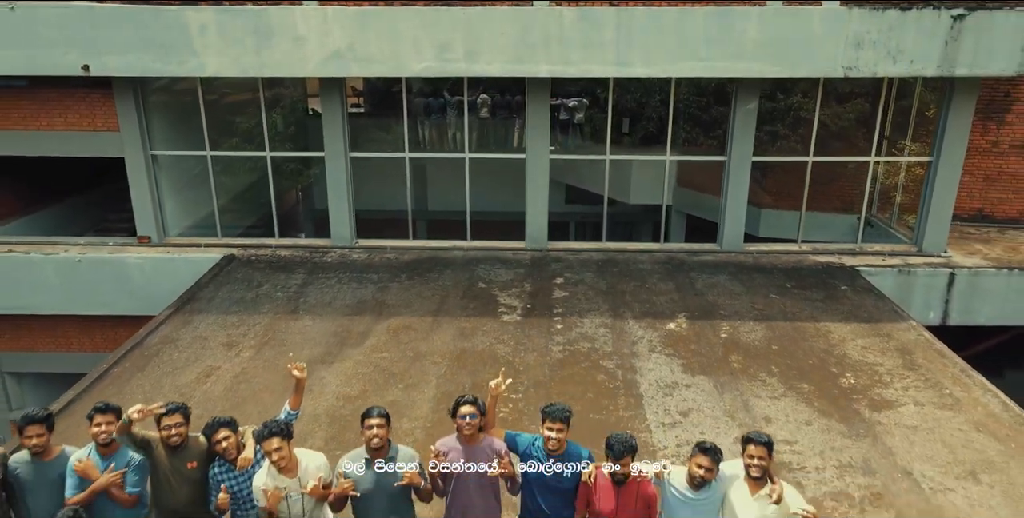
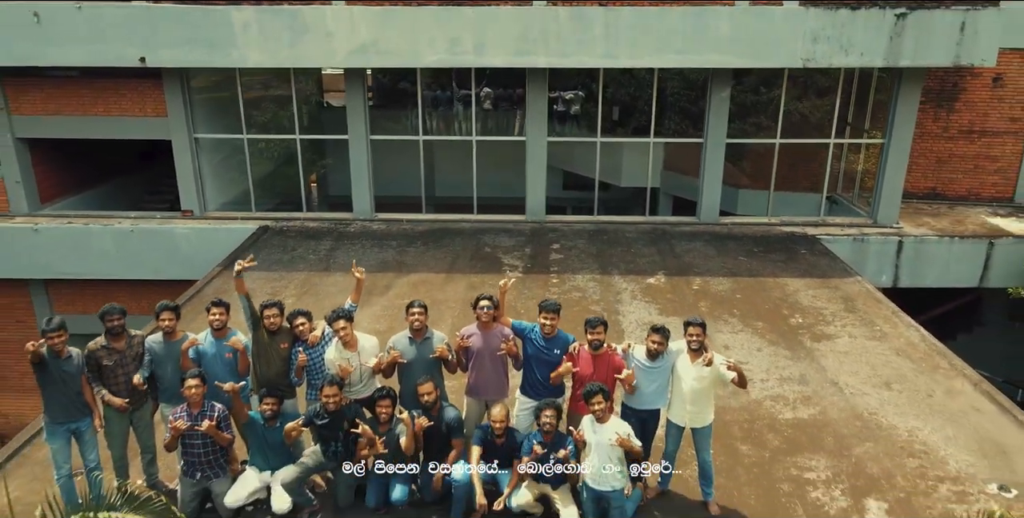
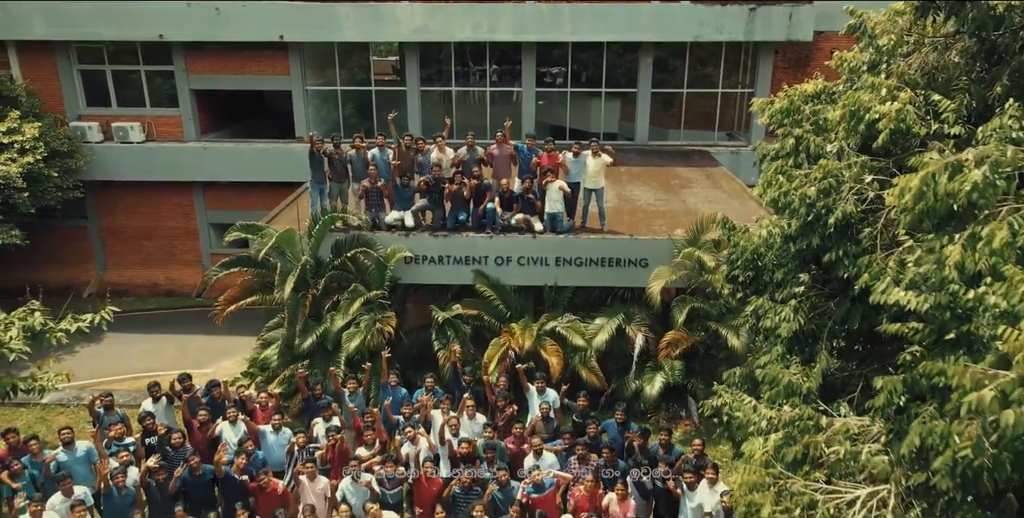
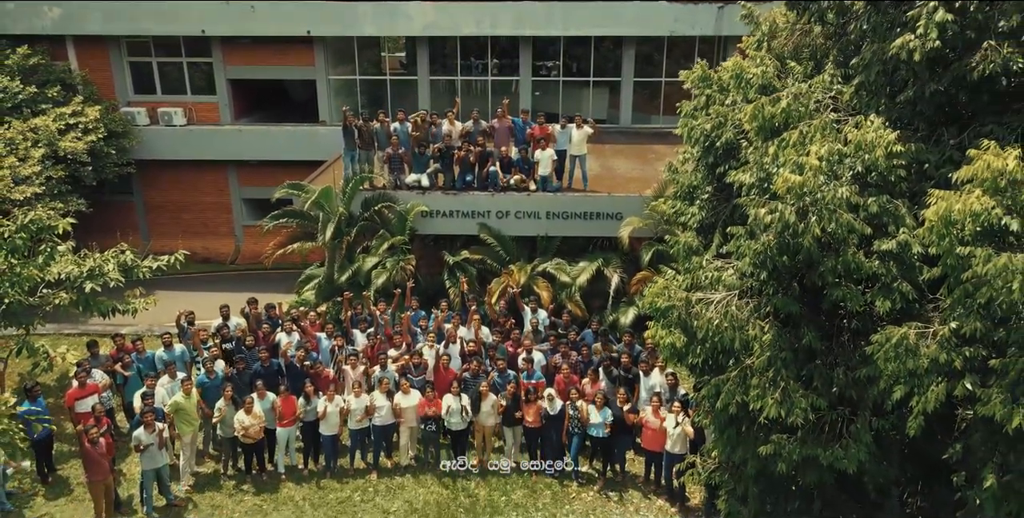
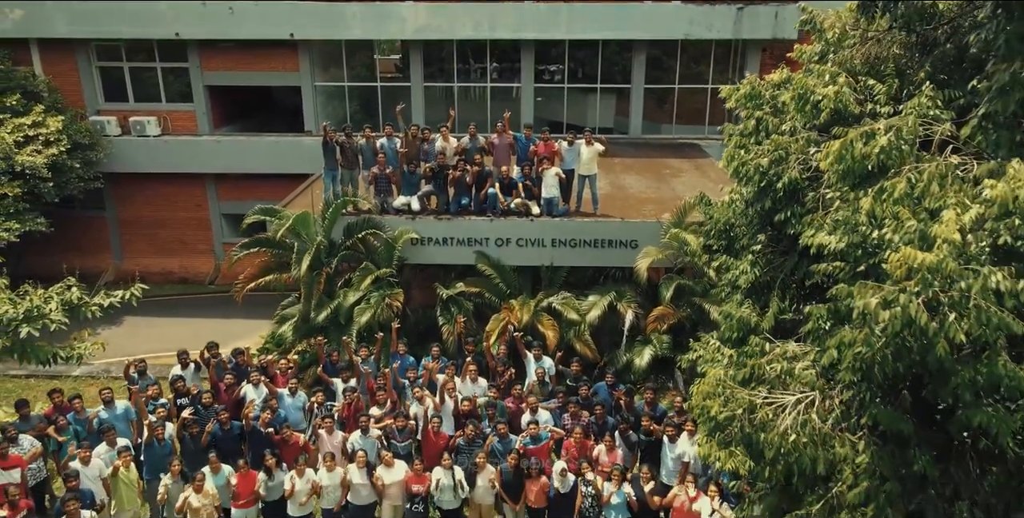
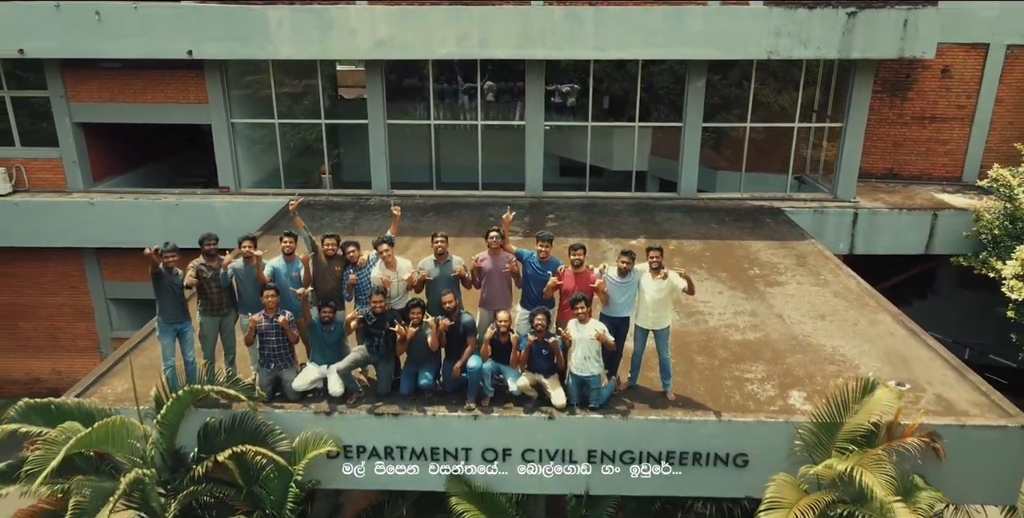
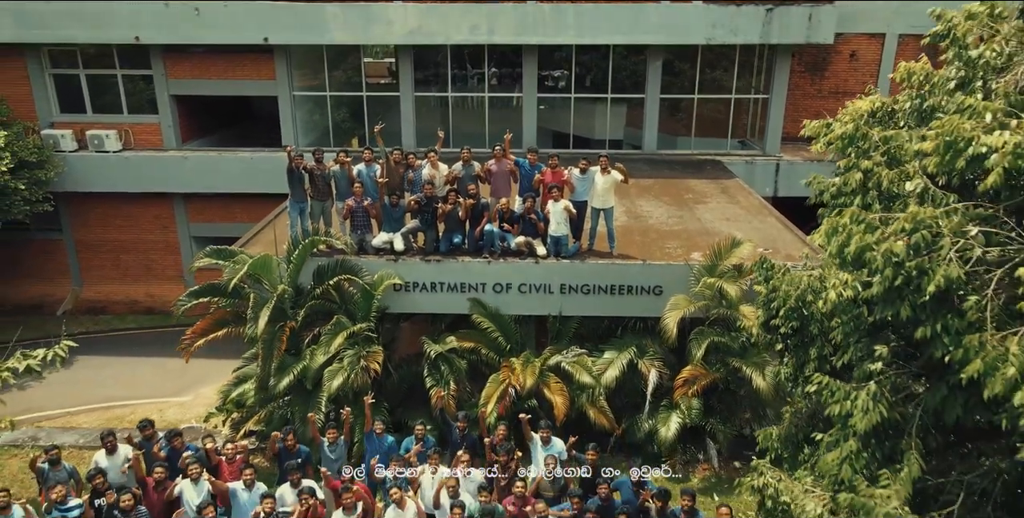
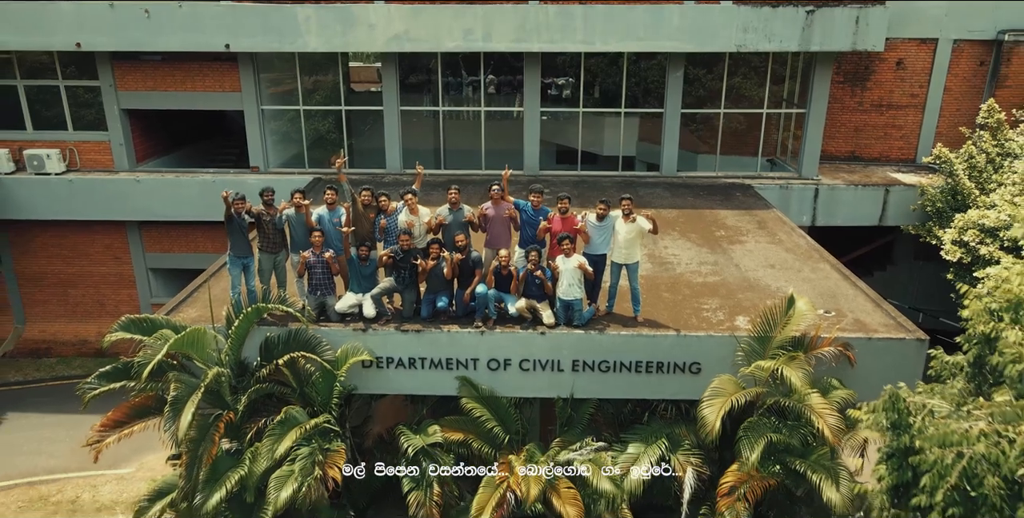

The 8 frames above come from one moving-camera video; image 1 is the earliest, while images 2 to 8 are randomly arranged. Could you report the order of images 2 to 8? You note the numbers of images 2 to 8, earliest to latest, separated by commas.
2, 6, 8, 7, 3, 5, 4
